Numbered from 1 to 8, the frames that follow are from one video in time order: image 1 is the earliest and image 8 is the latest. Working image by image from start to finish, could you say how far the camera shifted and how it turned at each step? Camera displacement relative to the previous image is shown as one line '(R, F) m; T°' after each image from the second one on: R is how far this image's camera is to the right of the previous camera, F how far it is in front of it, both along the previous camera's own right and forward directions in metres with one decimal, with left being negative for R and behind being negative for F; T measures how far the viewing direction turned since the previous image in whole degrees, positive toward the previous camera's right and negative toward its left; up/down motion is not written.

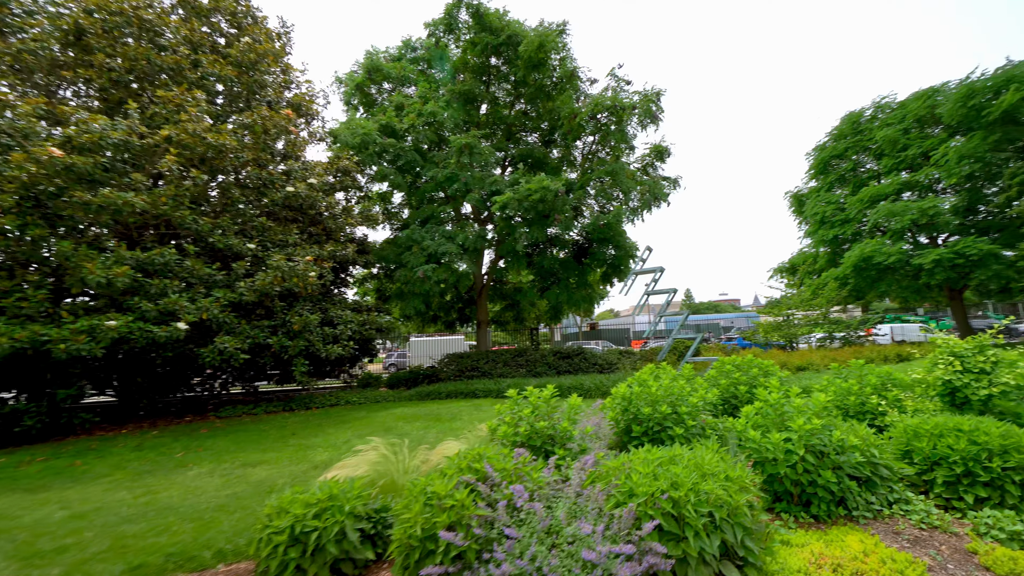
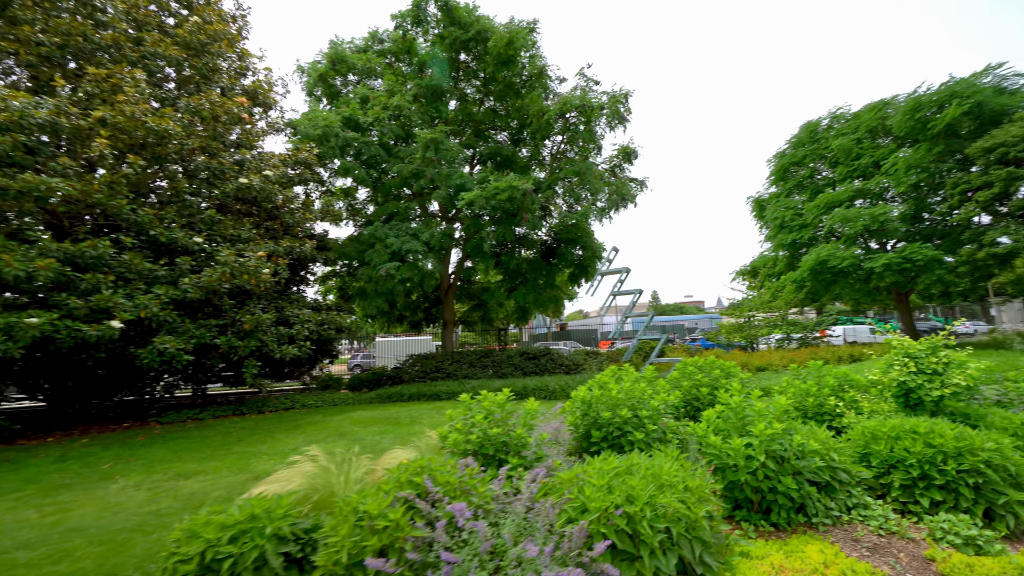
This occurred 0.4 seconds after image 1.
(+0.1, +0.2) m; +4°
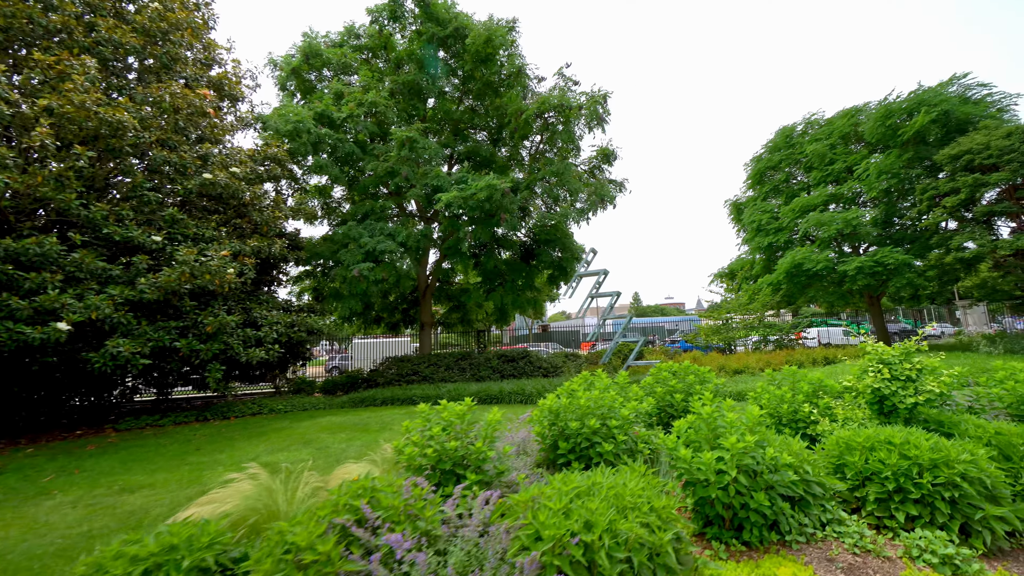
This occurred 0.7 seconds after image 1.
(+0.2, +0.2) m; +2°
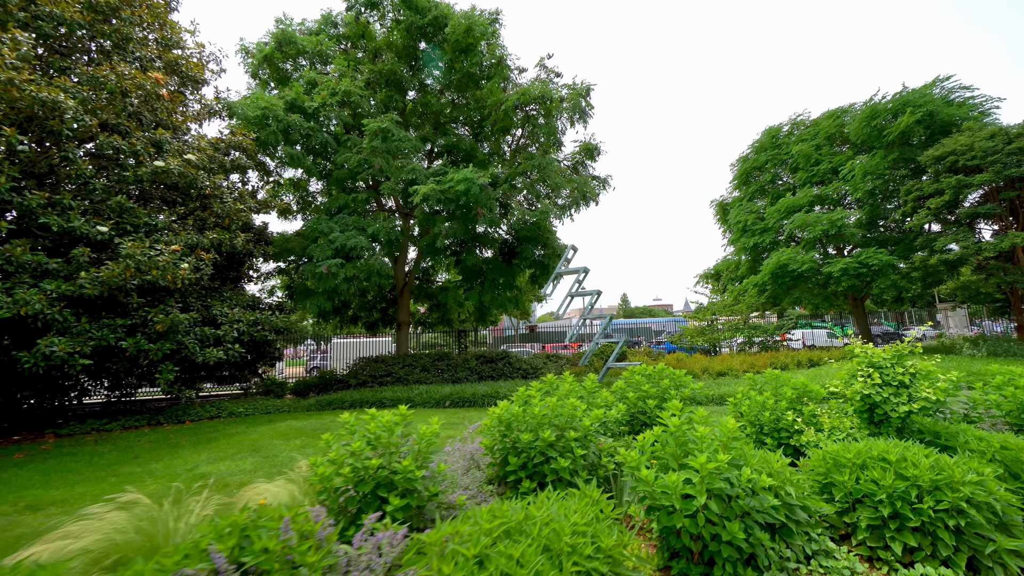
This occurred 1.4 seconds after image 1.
(+0.3, +0.5) m; +1°
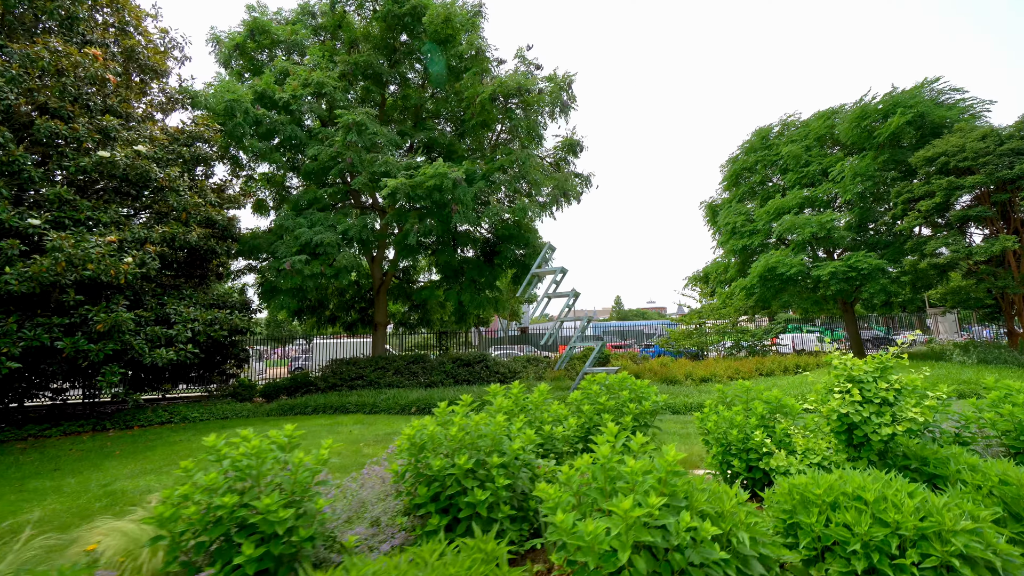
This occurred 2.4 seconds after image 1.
(+0.5, +0.5) m; +1°
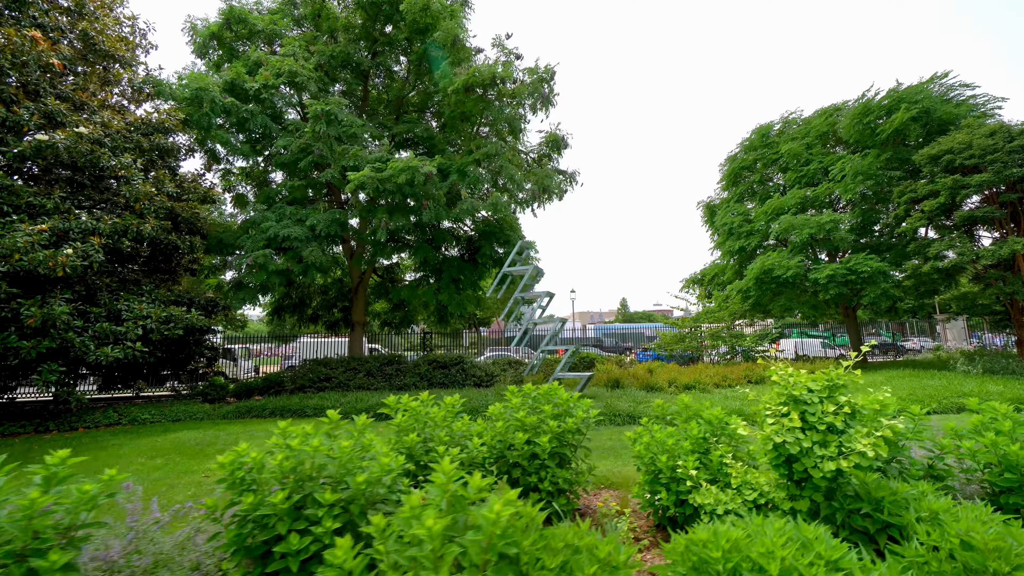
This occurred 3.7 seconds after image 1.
(+0.8, +0.6) m; -1°
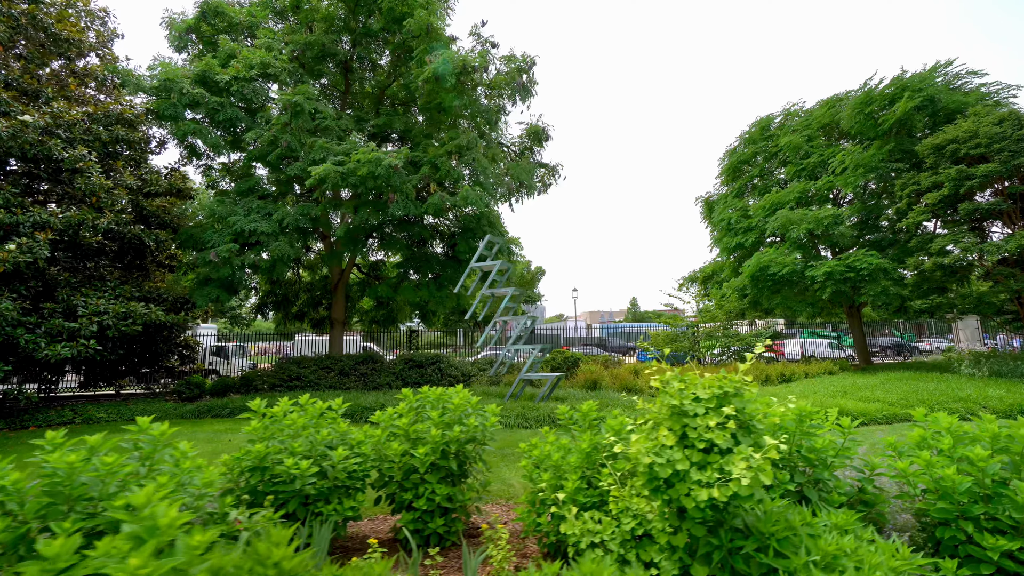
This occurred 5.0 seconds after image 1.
(+0.9, +0.5) m; -1°
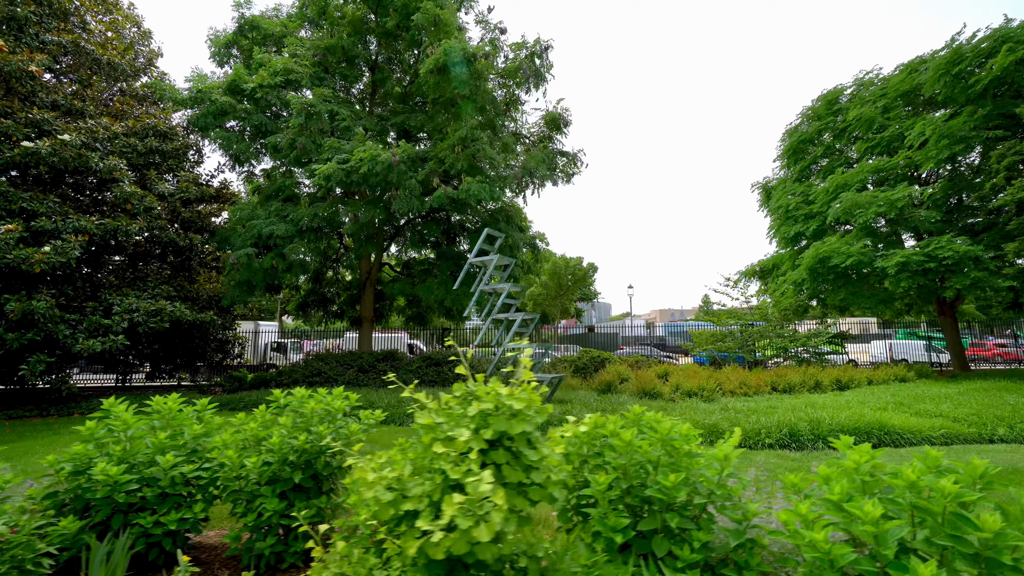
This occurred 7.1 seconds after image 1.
(+1.4, +0.6) m; -8°
